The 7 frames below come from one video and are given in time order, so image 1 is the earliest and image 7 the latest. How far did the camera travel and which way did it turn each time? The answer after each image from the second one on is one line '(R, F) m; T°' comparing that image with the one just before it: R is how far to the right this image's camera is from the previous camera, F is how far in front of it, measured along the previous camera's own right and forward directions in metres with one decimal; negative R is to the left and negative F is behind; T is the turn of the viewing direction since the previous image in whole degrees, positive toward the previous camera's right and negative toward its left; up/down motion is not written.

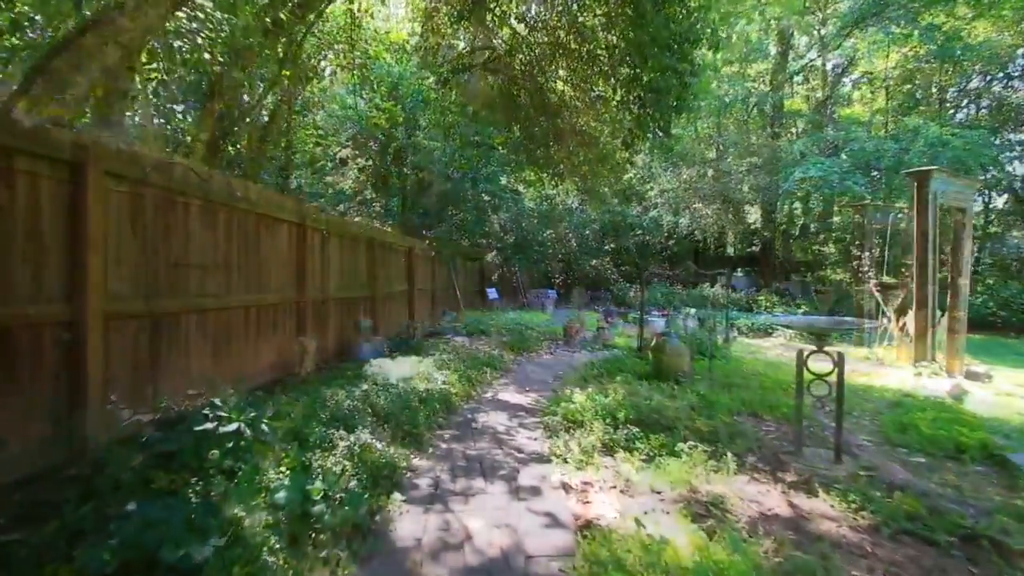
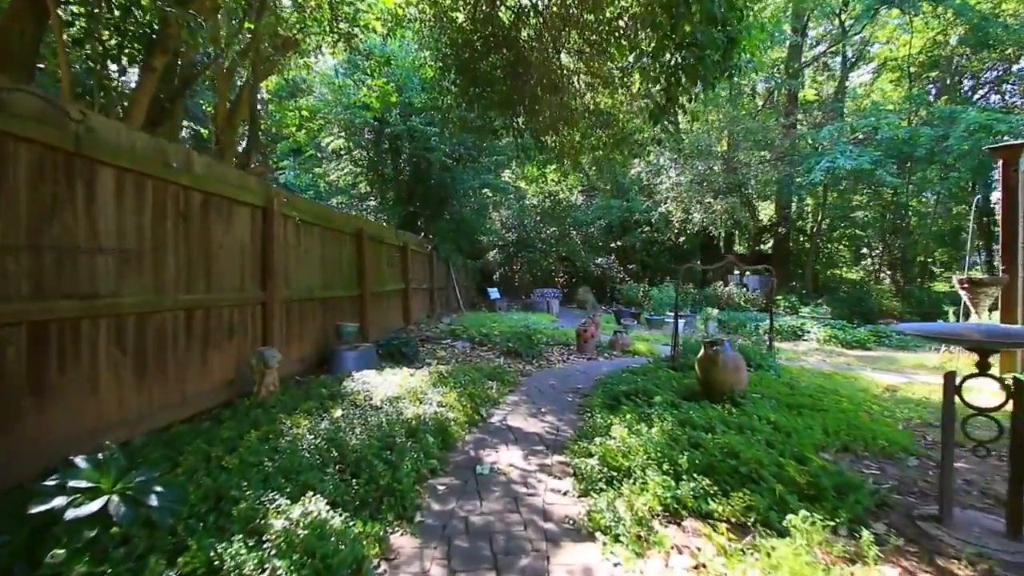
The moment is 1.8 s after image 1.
(-0.1, +0.8) m; 0°
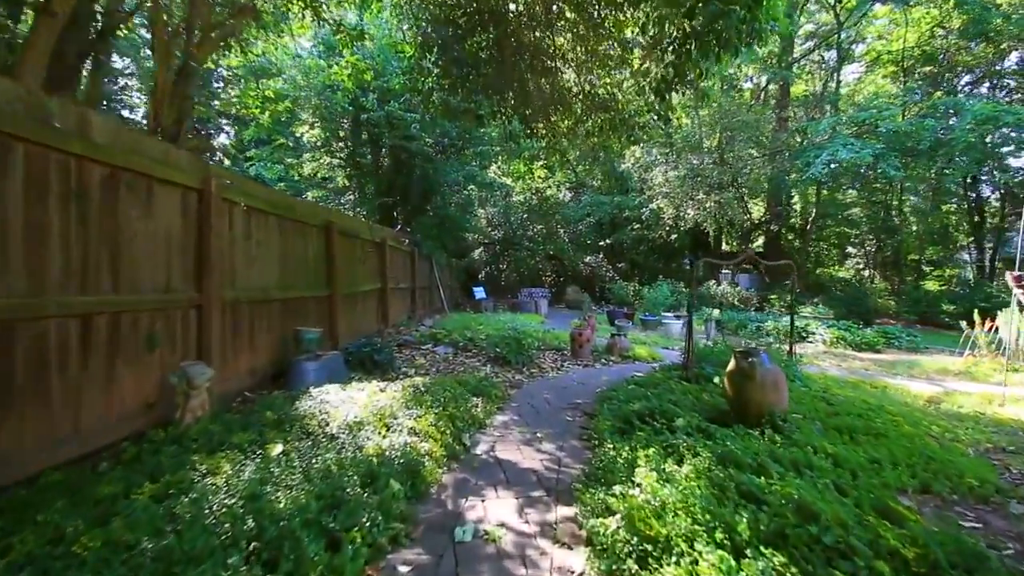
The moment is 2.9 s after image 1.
(0.0, +0.6) m; +2°
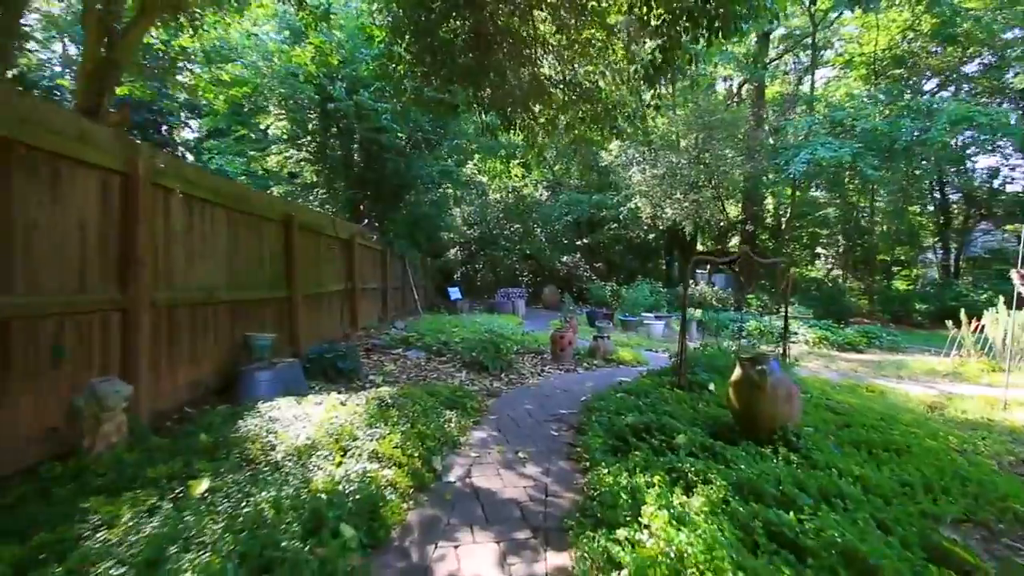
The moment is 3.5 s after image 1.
(0.0, +0.4) m; +3°
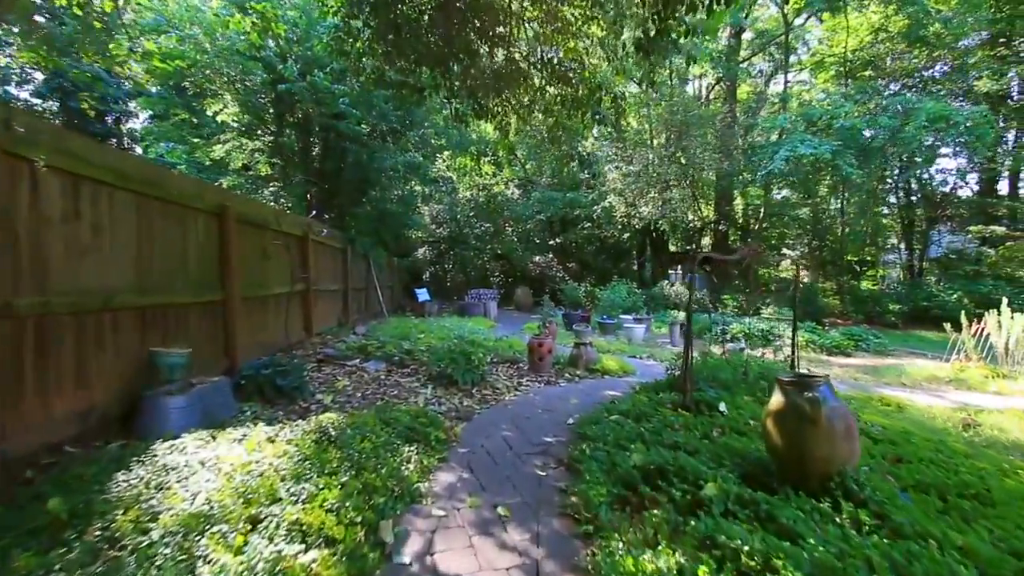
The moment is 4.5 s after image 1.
(0.0, +0.6) m; +3°
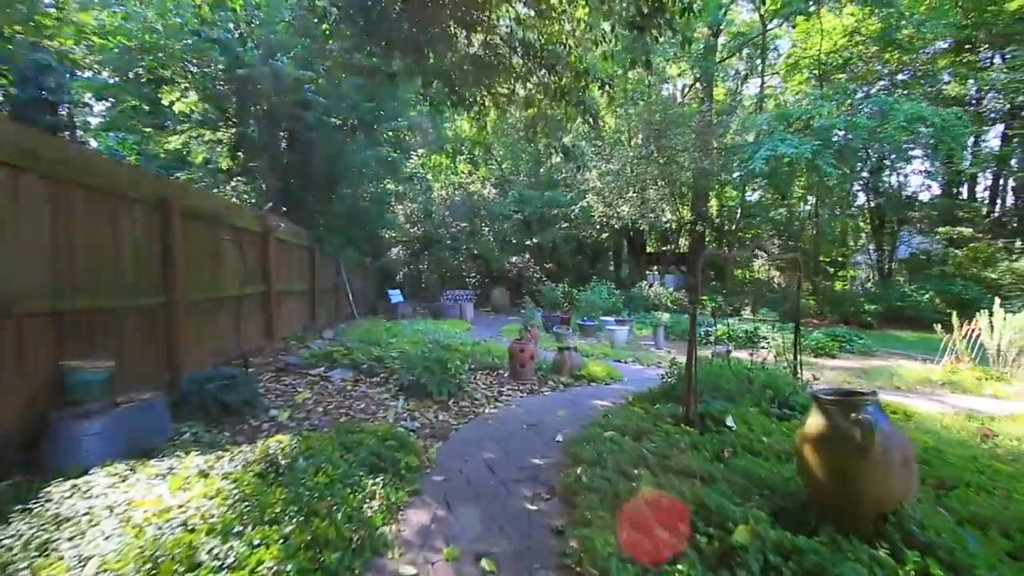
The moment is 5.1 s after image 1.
(0.0, +0.4) m; +3°
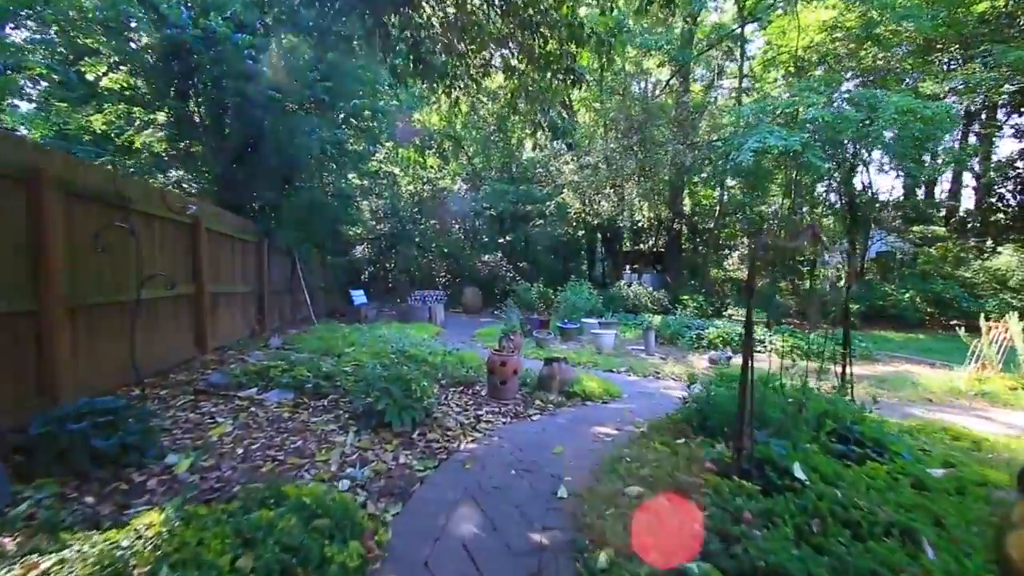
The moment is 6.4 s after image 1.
(-0.1, +0.8) m; +3°
